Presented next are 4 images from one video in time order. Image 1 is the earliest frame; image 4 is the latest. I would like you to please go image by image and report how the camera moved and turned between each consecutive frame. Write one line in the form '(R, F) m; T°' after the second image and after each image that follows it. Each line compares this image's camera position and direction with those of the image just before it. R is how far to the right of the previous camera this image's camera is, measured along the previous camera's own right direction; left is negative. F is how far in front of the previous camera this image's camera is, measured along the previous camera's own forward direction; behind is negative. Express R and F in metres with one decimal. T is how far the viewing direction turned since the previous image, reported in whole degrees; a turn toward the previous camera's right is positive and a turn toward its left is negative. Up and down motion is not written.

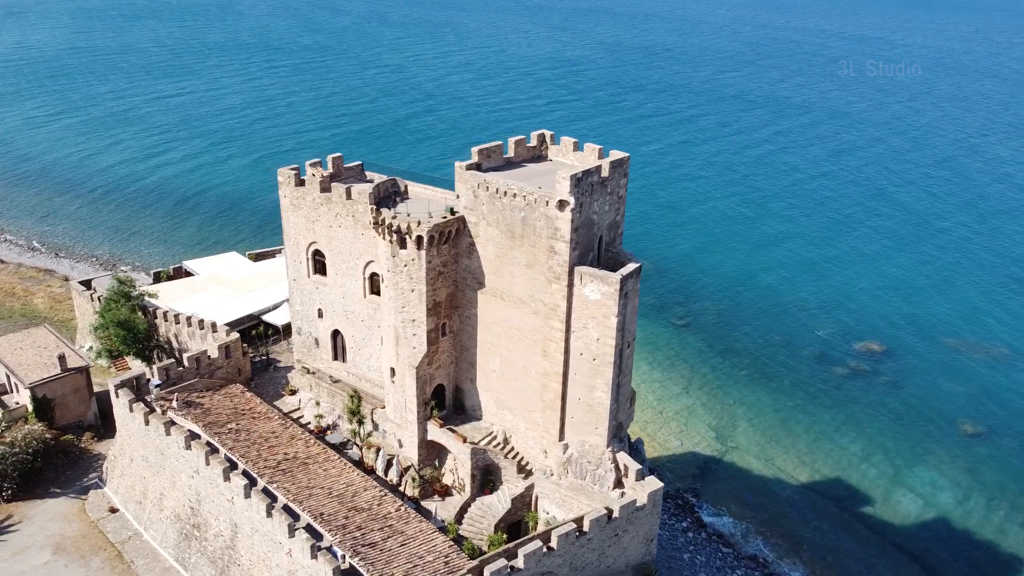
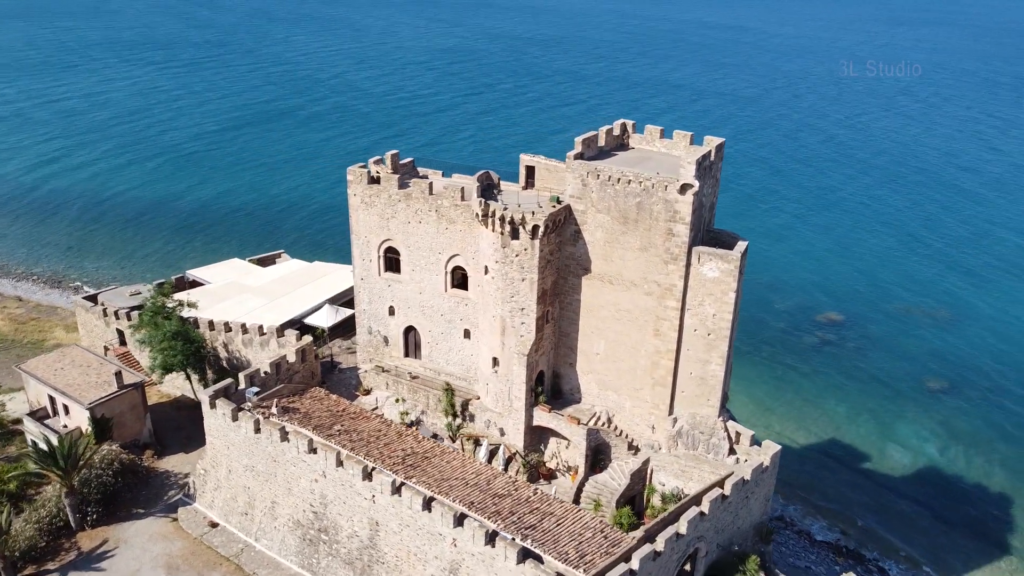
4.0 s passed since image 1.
(-7.1, -0.3) m; +8°
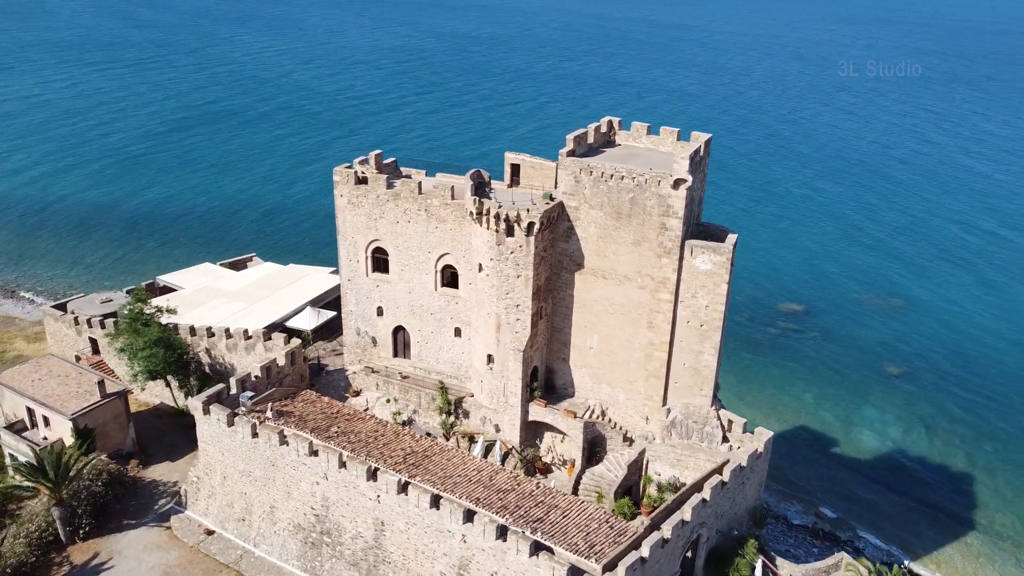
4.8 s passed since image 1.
(-1.5, -0.2) m; +3°
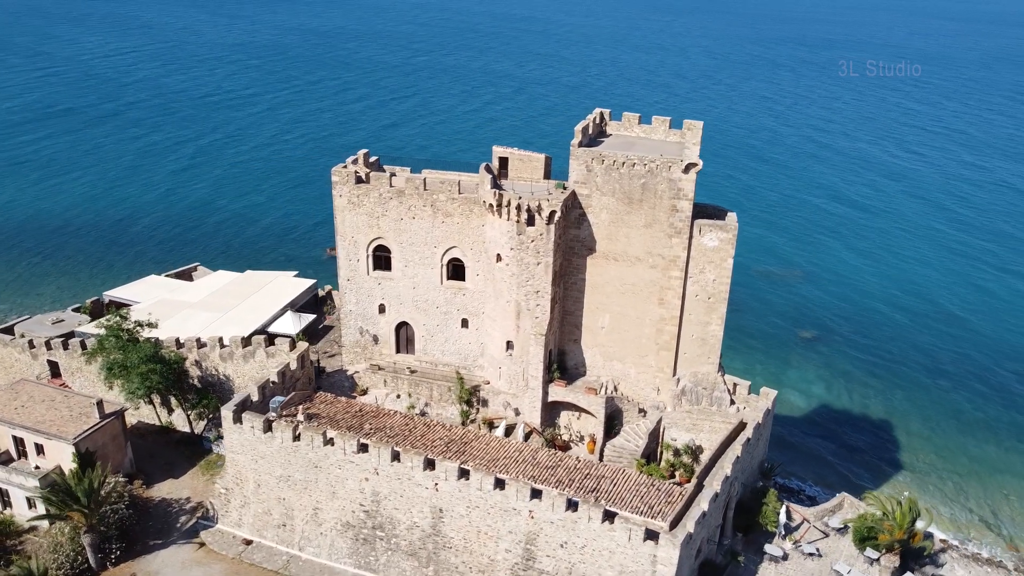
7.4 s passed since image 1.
(-5.4, -0.7) m; +9°
